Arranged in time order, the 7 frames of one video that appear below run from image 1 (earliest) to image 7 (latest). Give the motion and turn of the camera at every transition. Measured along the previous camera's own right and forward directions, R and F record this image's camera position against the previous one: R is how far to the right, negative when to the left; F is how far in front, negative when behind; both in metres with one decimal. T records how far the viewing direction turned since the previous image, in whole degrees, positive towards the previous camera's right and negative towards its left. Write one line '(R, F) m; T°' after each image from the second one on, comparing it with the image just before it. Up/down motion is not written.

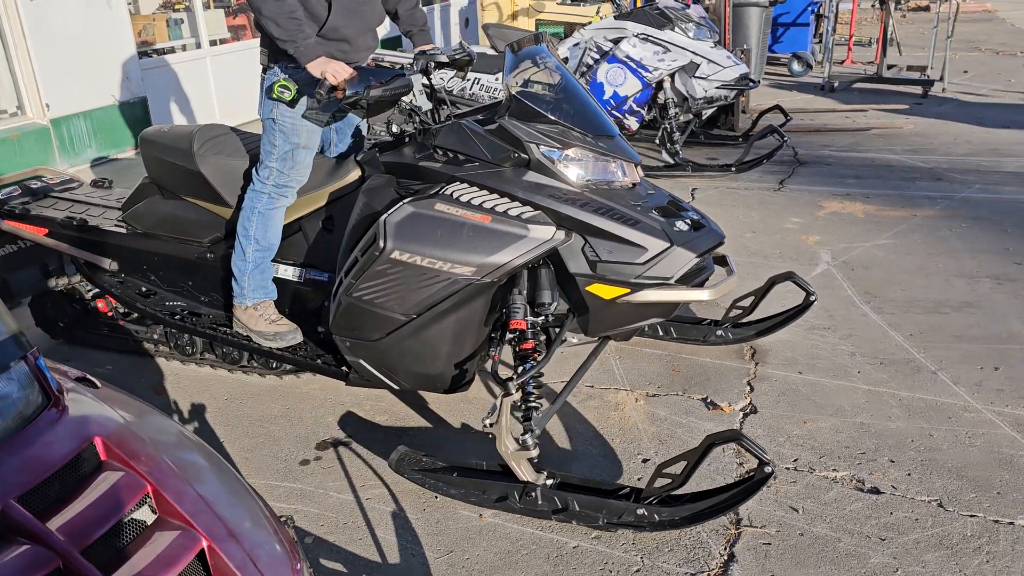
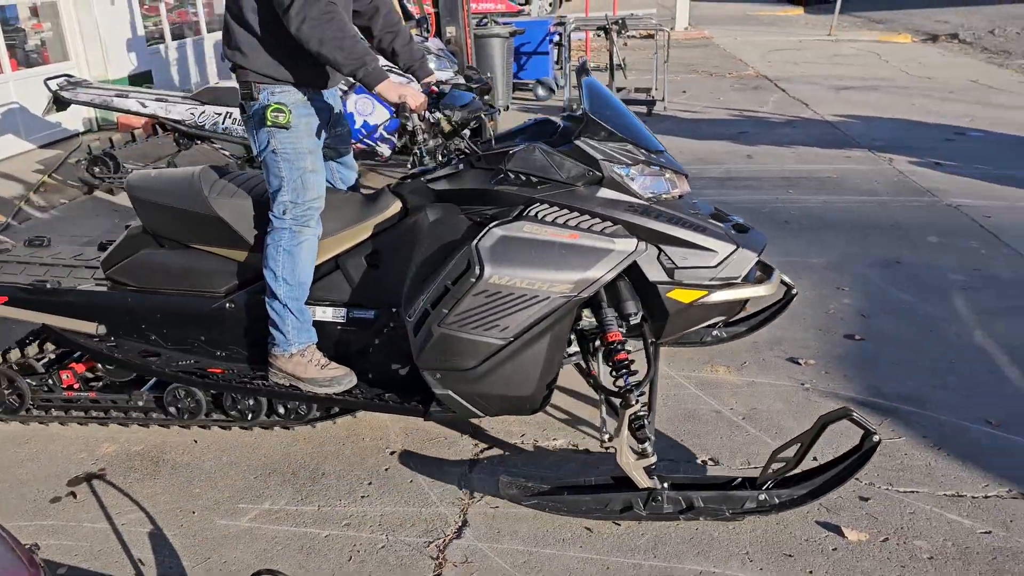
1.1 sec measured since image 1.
(+0.2, -0.4) m; +14°
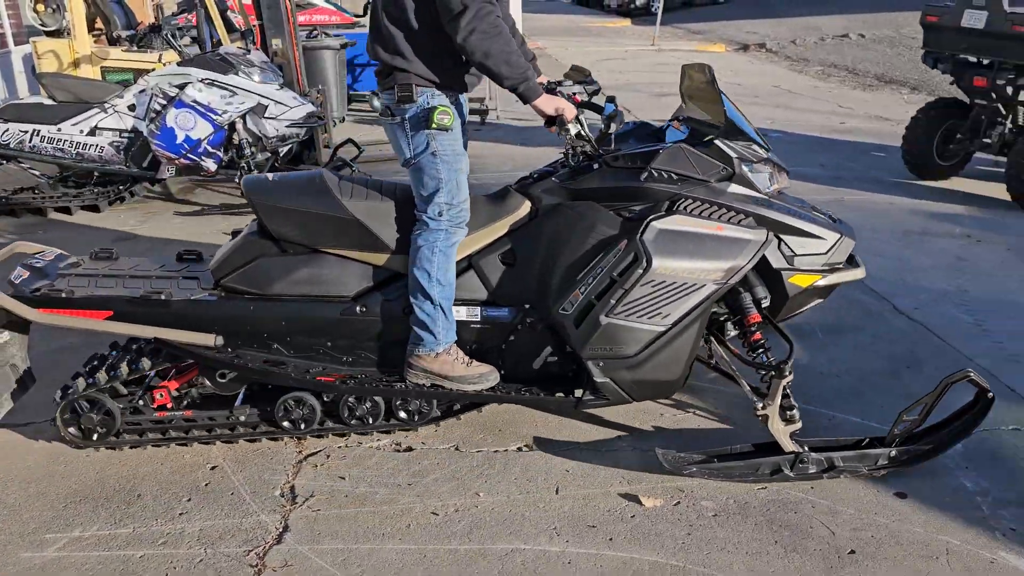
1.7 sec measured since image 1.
(+0.2, -0.2) m; +10°
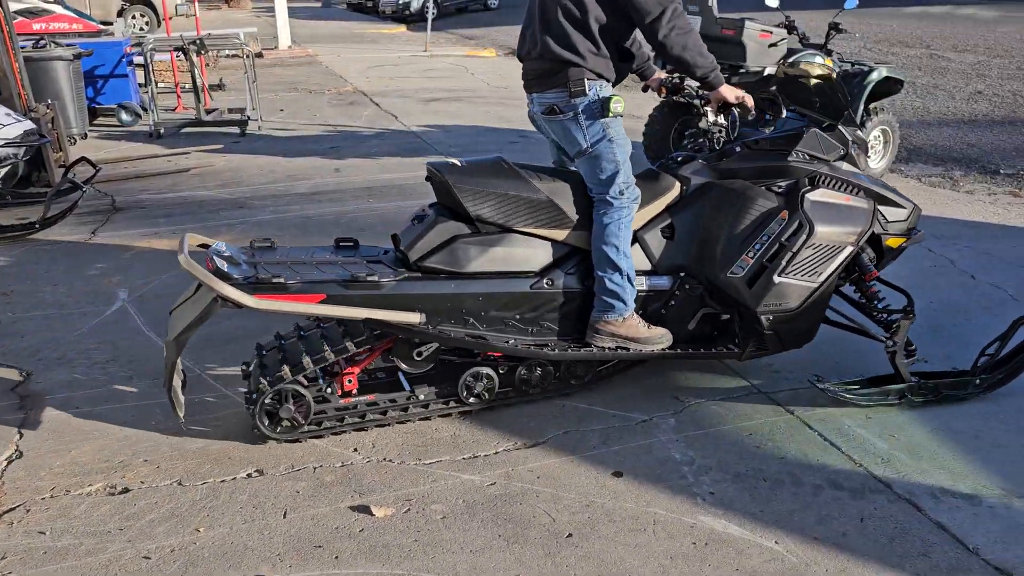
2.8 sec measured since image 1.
(+0.4, 0.0) m; +13°
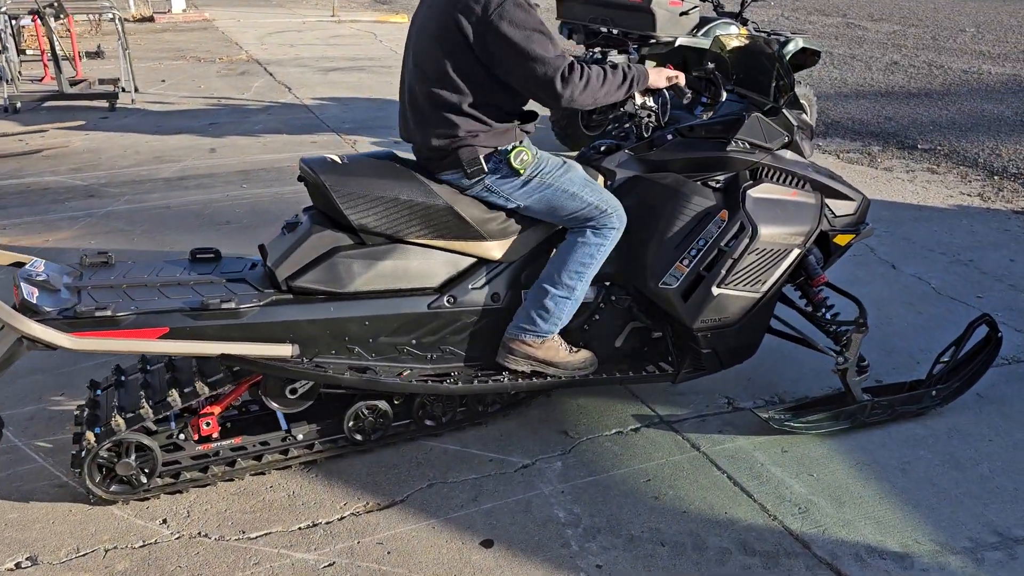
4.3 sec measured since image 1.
(+0.3, +0.7) m; +5°
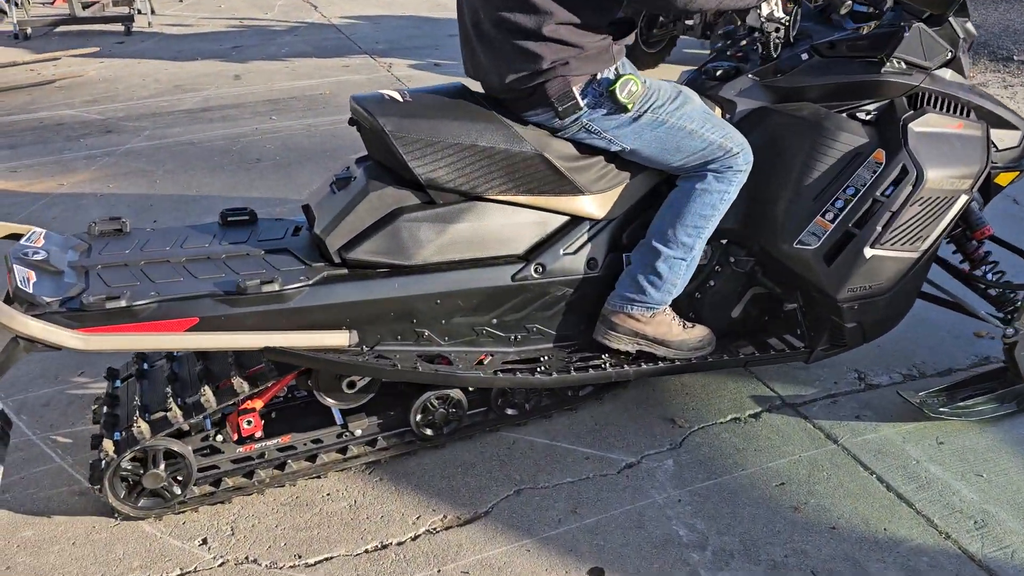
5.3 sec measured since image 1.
(-0.3, +0.6) m; -2°
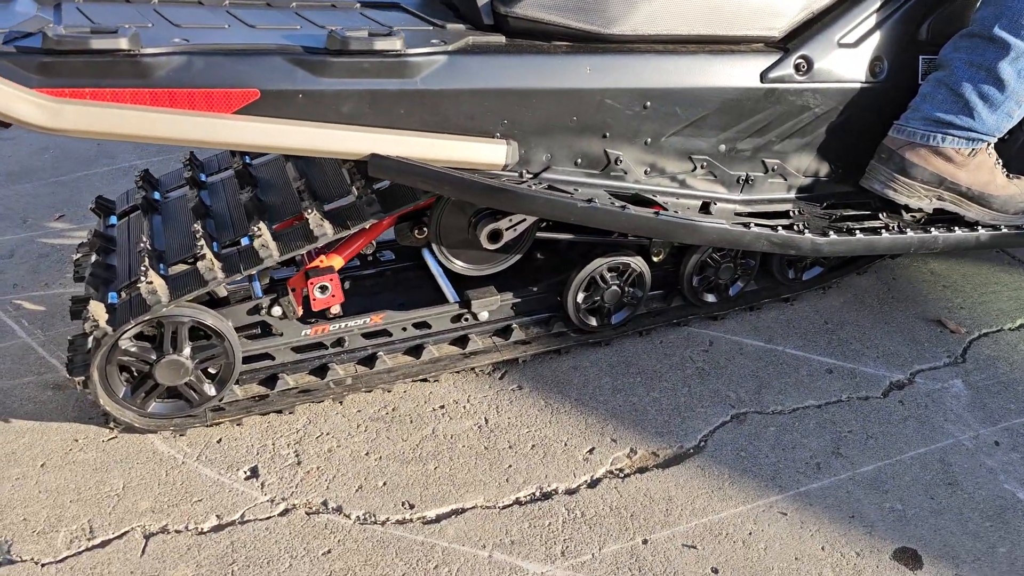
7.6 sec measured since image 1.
(-0.5, +1.0) m; 0°
